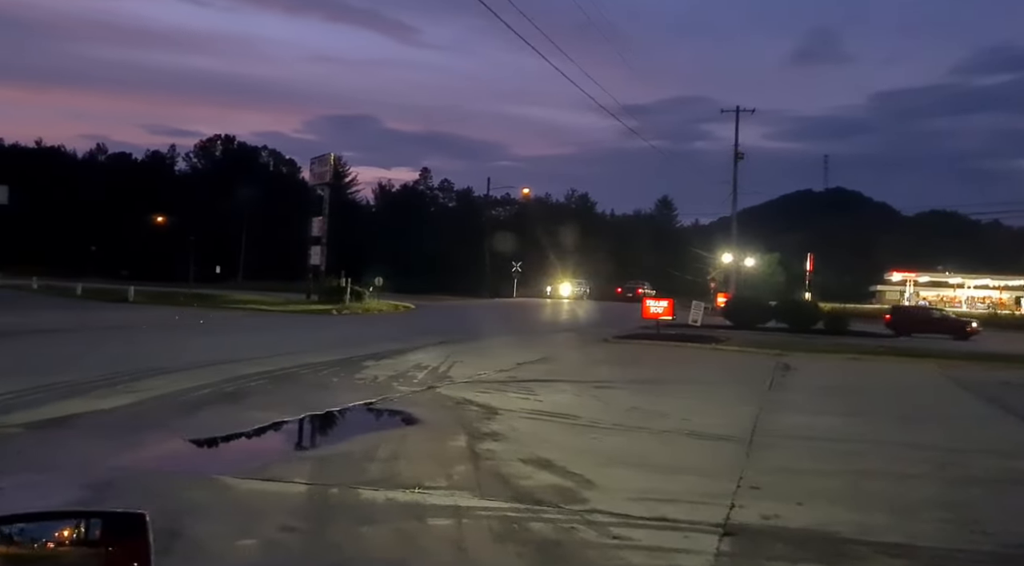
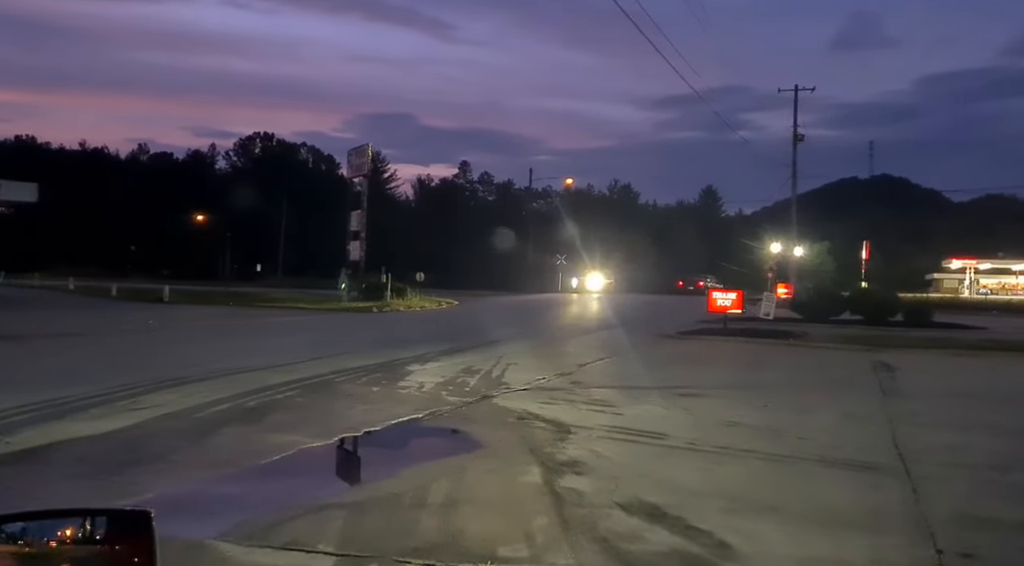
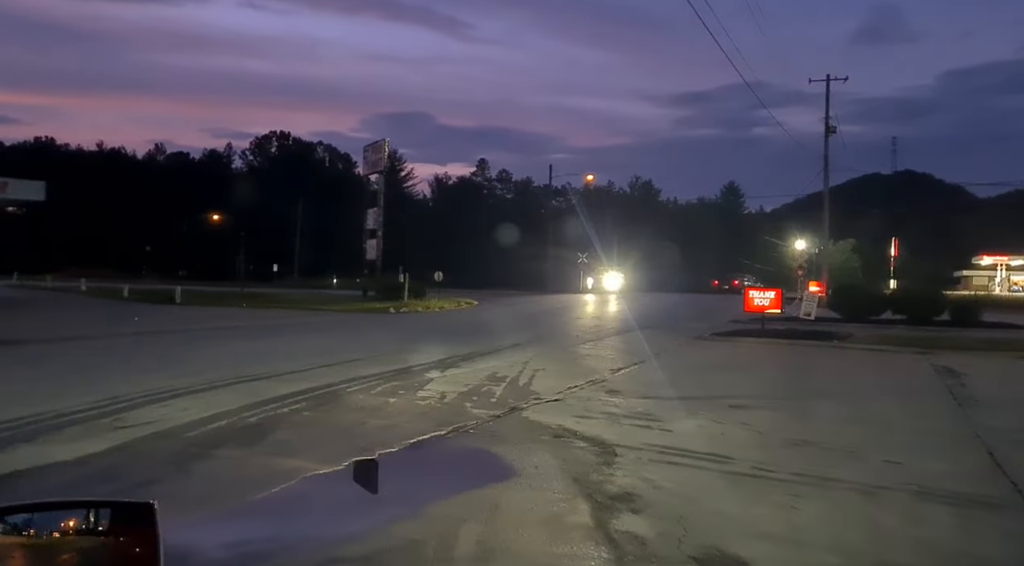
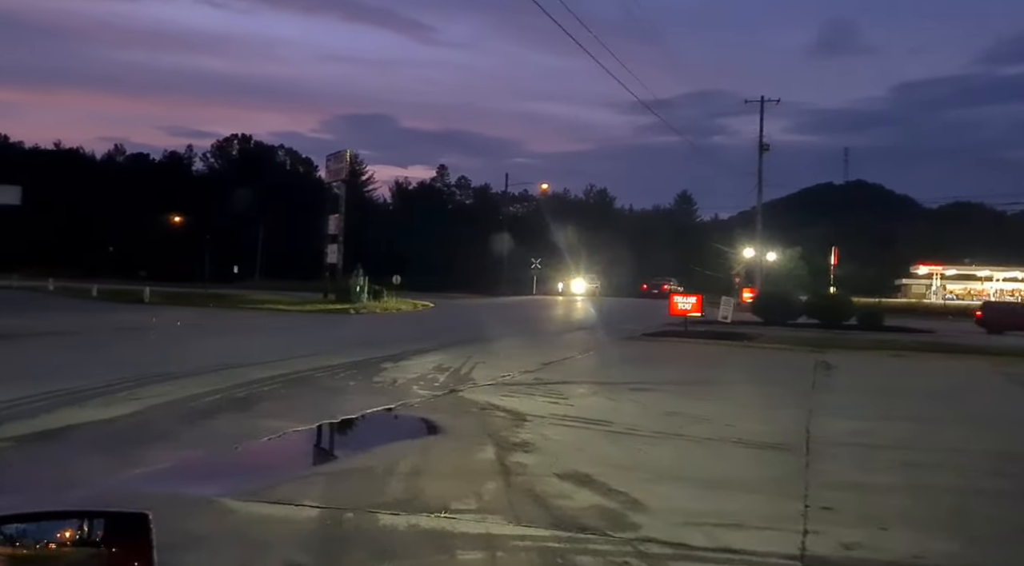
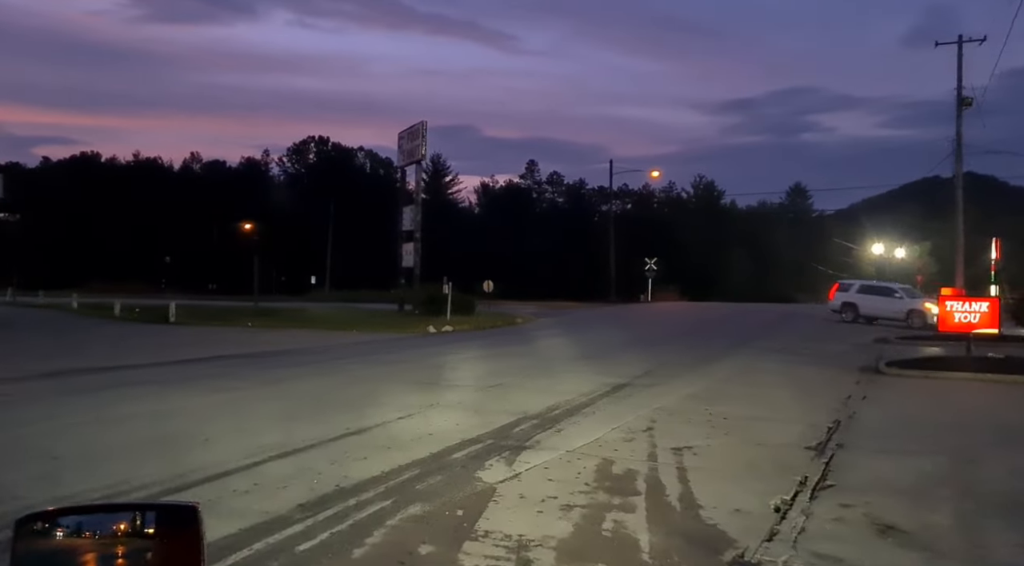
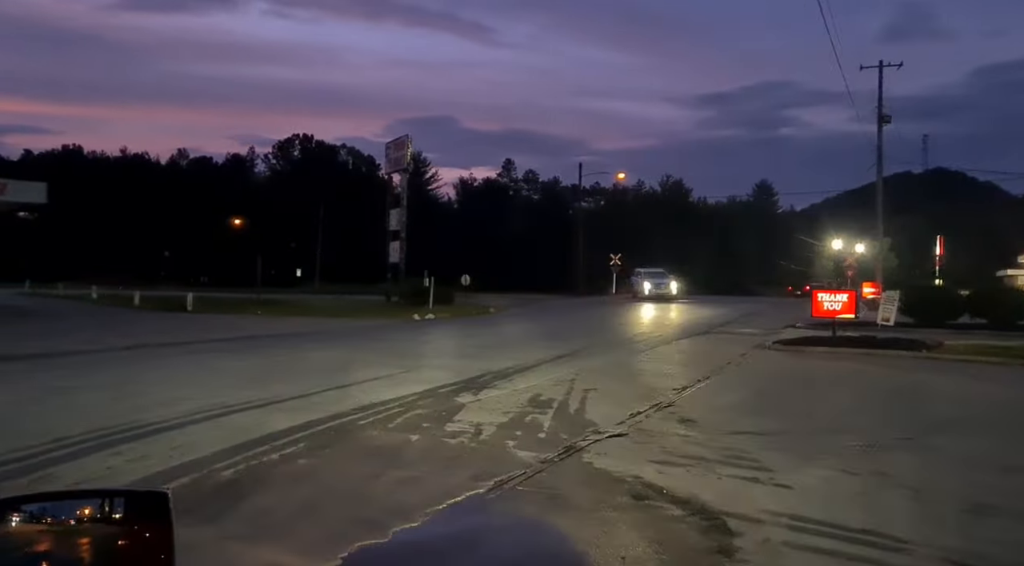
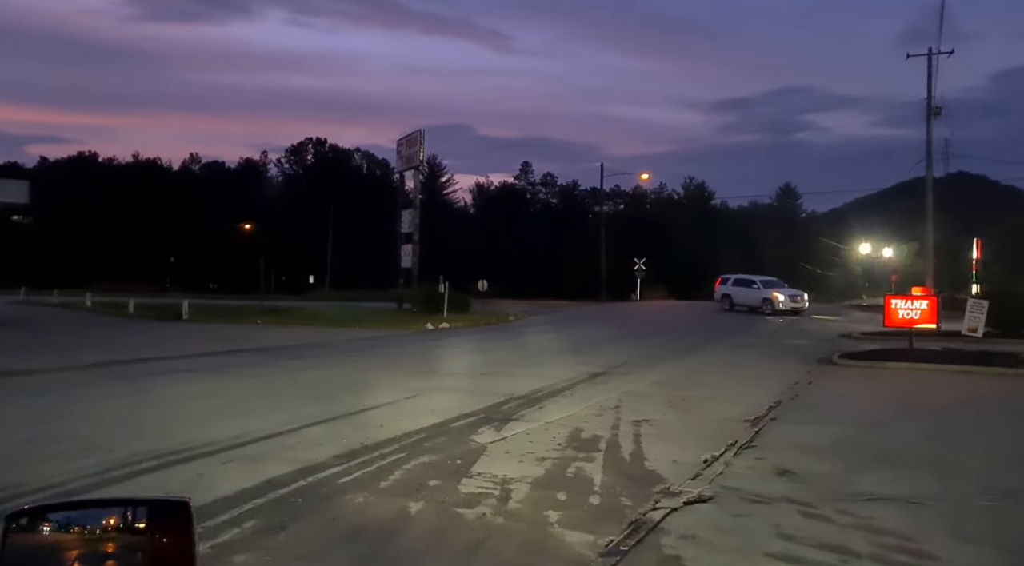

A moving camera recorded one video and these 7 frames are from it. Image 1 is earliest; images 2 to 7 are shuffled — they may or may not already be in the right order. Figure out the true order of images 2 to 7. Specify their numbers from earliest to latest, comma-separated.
4, 2, 3, 6, 7, 5
